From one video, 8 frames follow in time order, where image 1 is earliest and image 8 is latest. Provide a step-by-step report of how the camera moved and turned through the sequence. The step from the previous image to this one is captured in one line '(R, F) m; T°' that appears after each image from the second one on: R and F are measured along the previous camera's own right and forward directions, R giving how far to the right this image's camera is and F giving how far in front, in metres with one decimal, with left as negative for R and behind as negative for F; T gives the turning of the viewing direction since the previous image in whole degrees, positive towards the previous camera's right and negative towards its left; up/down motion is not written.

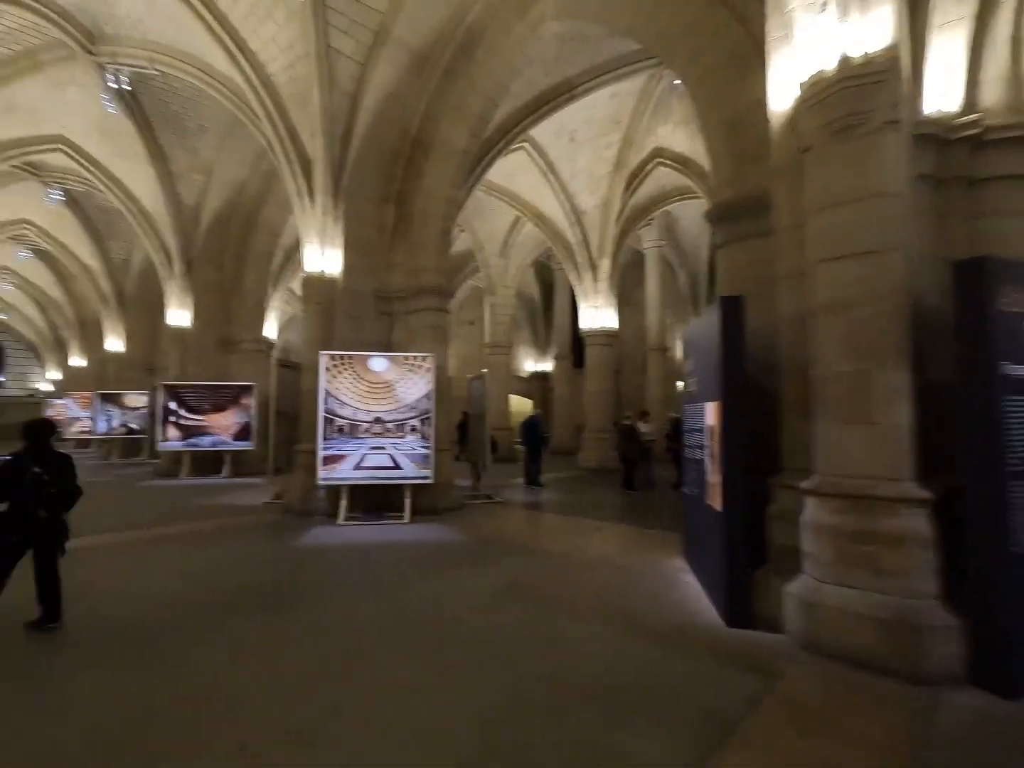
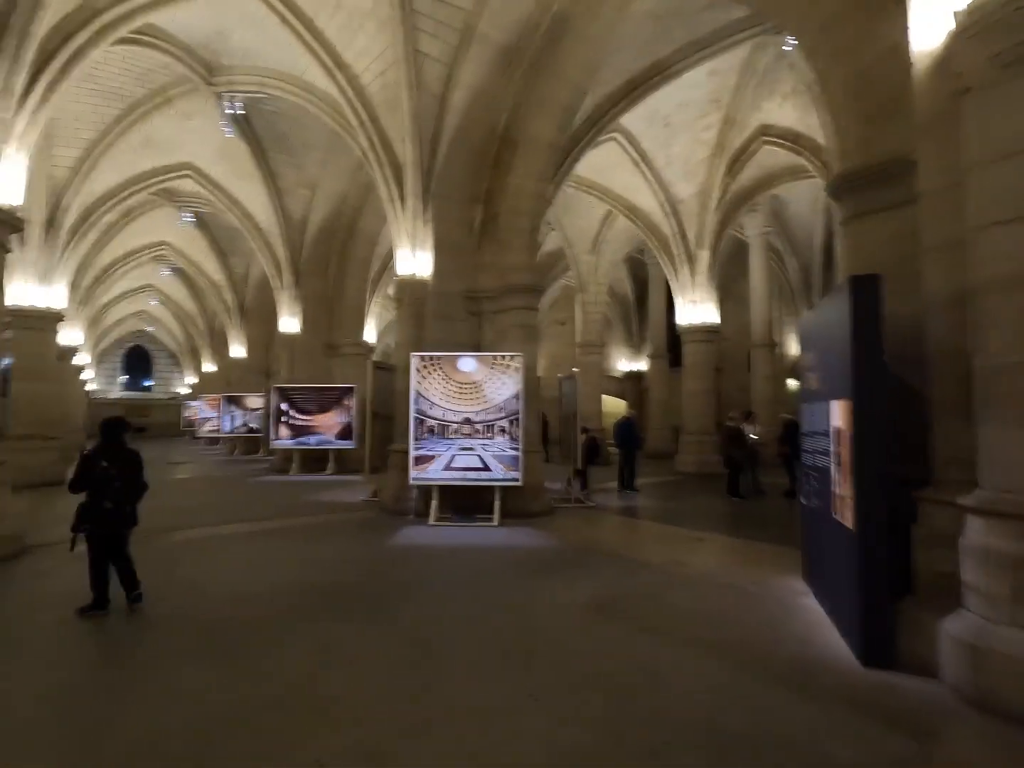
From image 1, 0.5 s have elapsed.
(0.0, +0.3) m; -10°
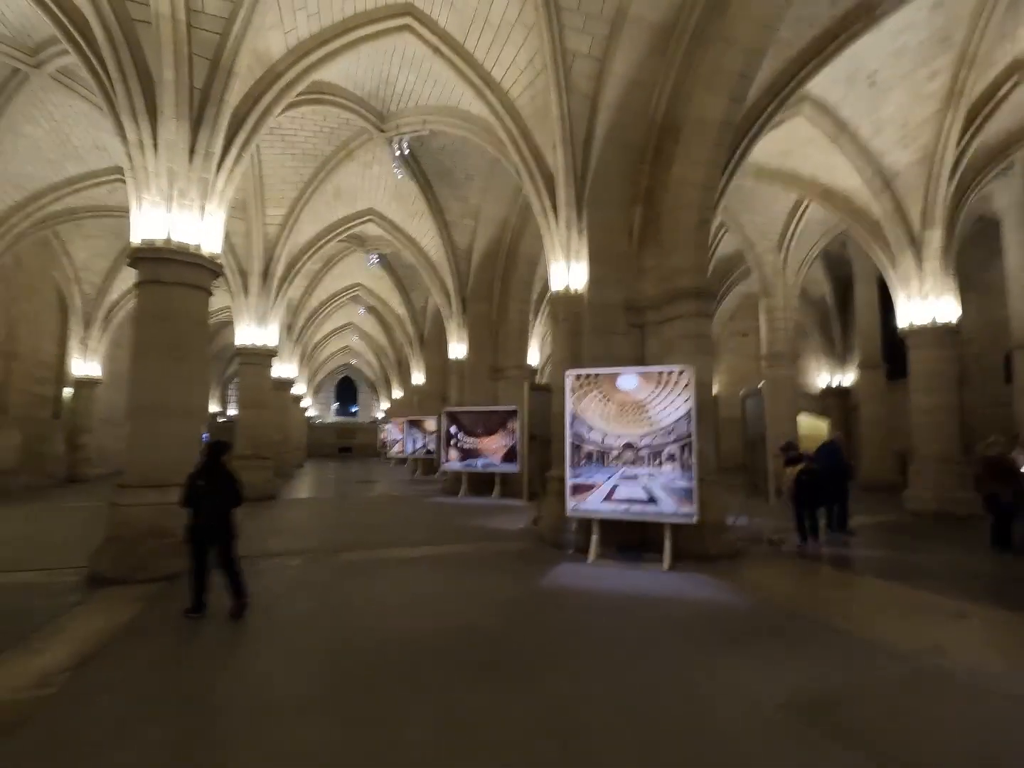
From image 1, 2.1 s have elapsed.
(+0.1, +0.7) m; -18°
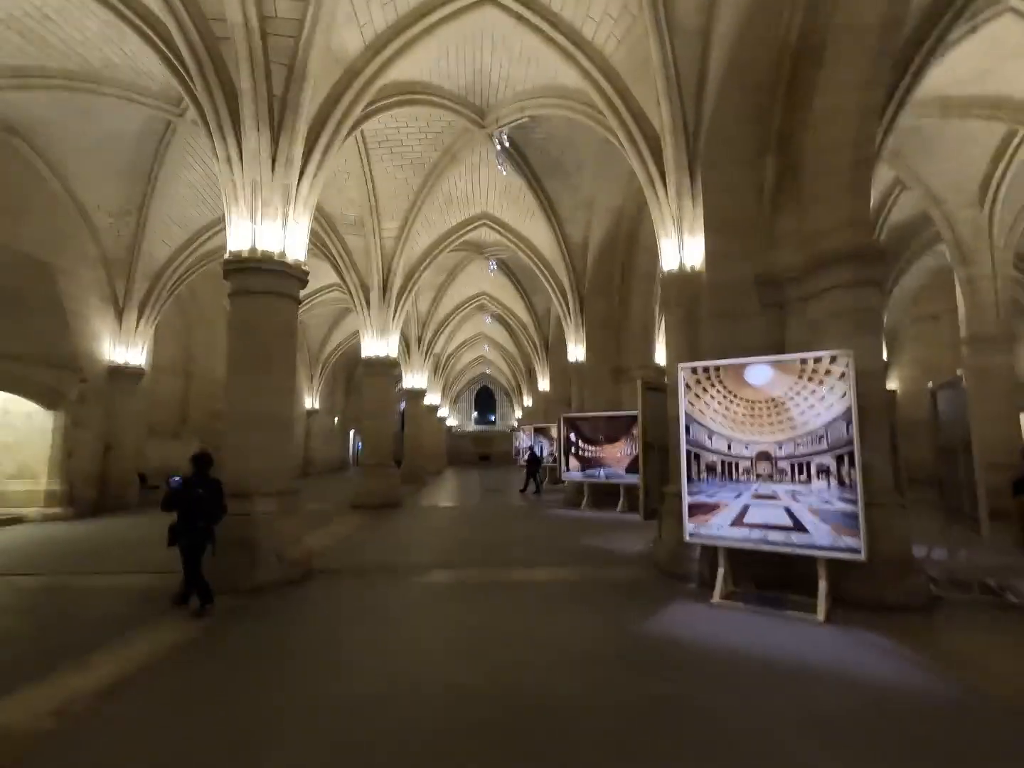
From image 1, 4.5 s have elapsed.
(+0.5, +0.9) m; -15°
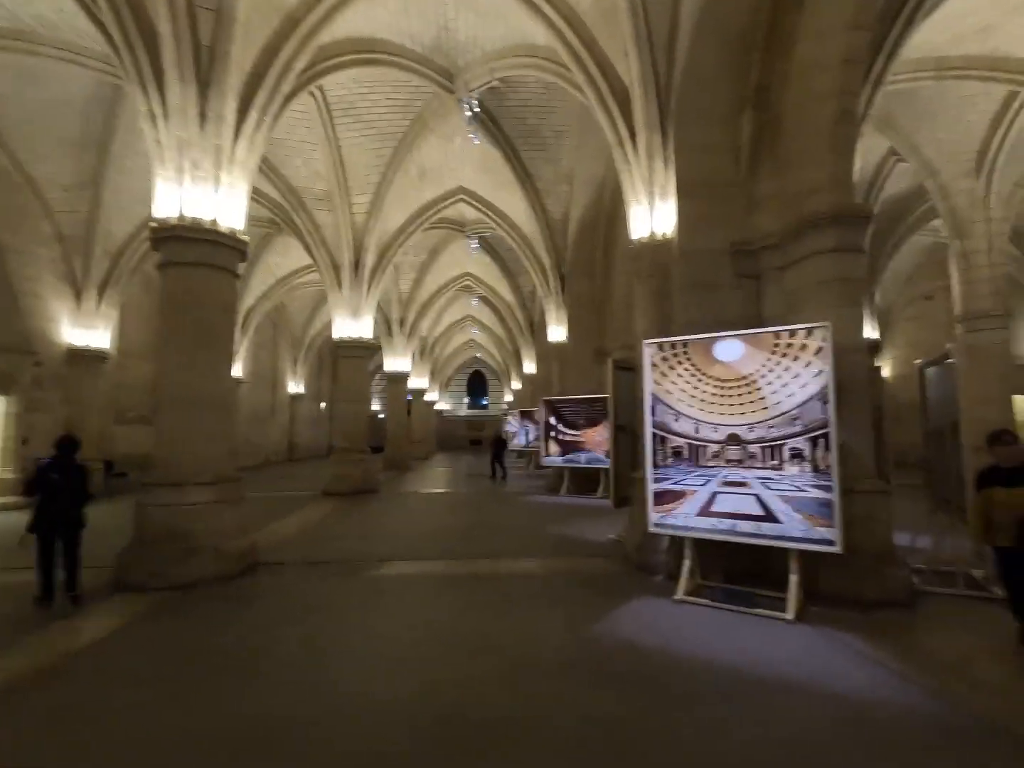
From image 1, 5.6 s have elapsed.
(+0.4, +0.5) m; 0°
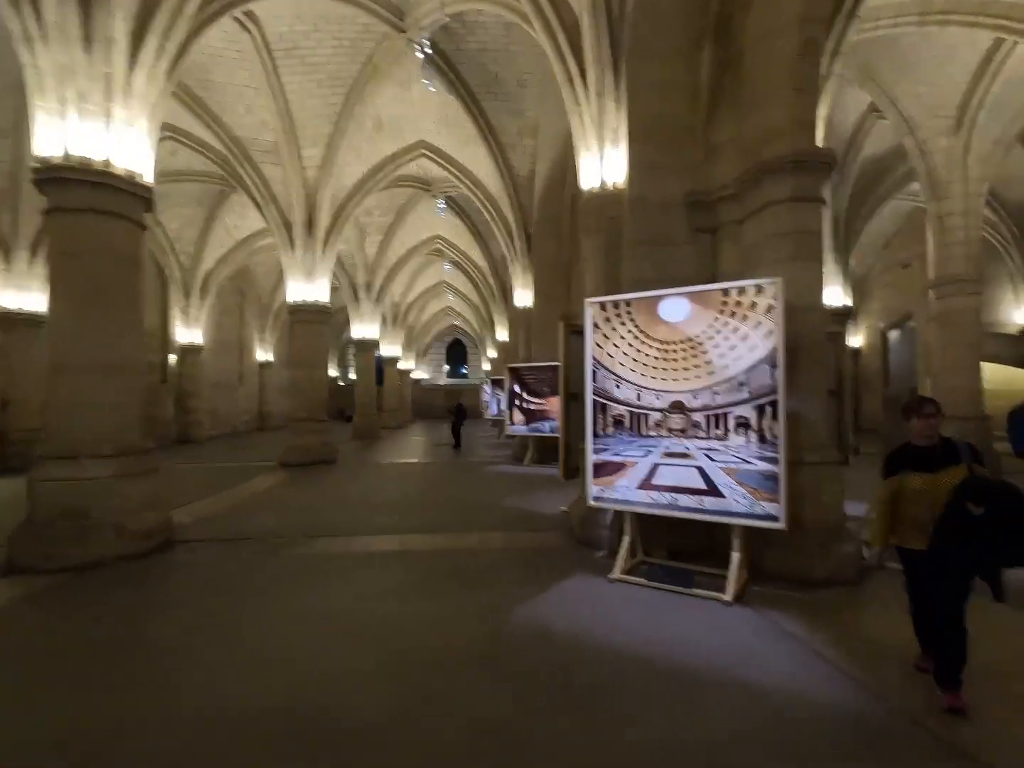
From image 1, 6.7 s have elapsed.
(+0.5, +0.4) m; +2°
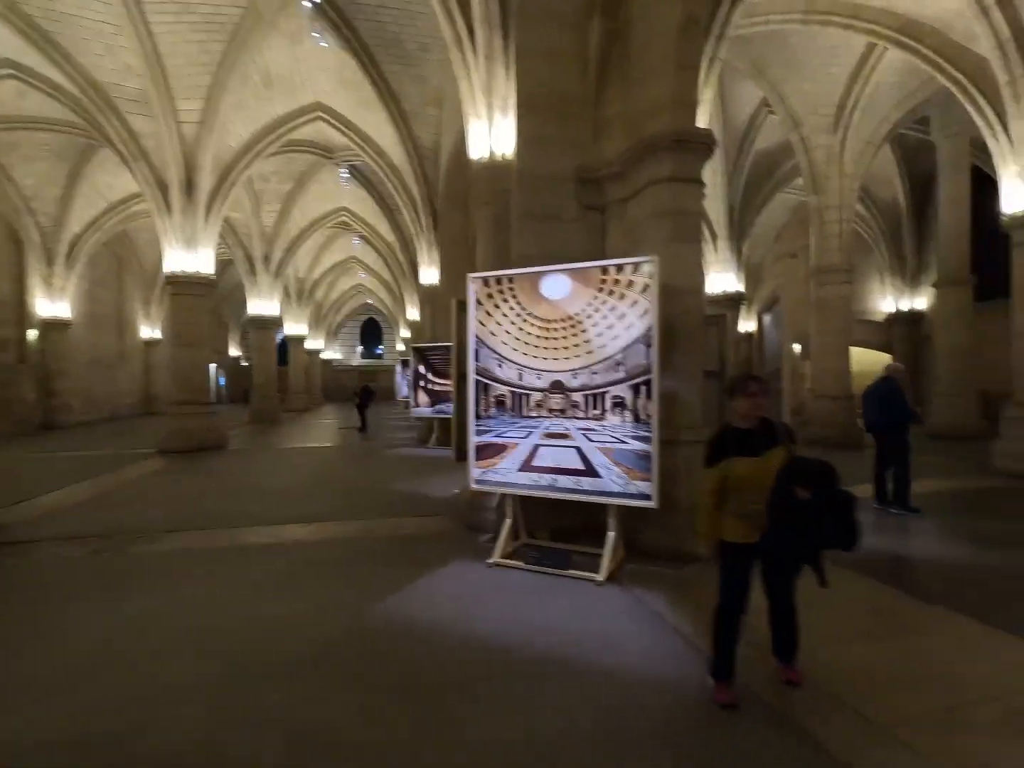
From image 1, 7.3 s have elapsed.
(+0.4, +0.2) m; +8°
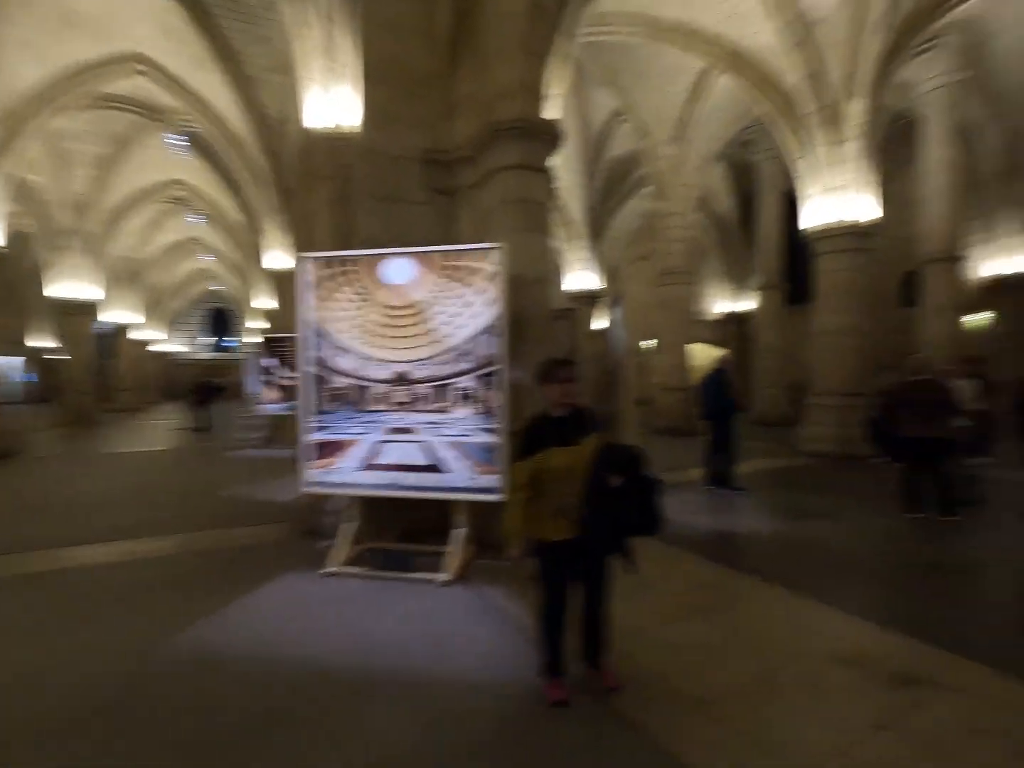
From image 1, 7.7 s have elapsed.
(+0.2, +0.2) m; +13°
